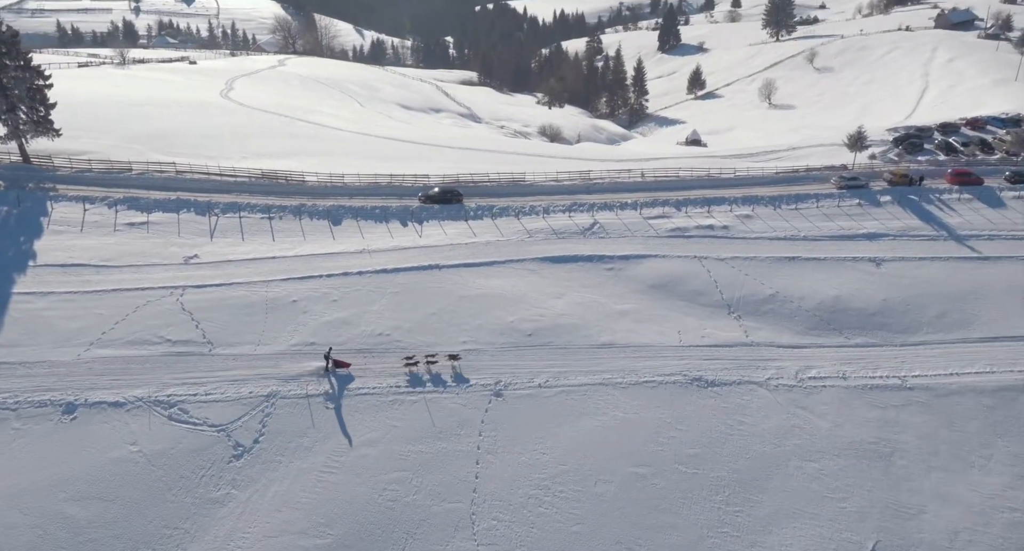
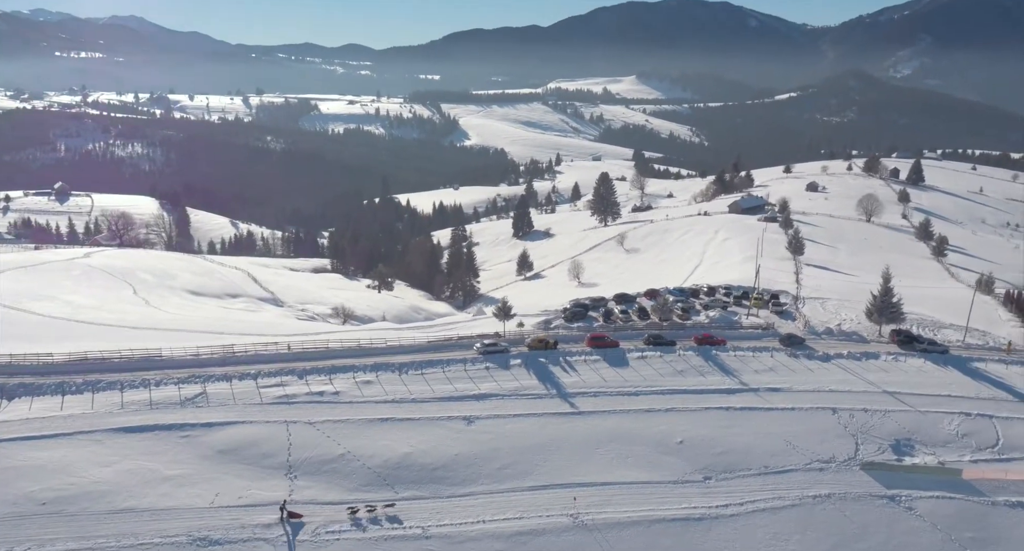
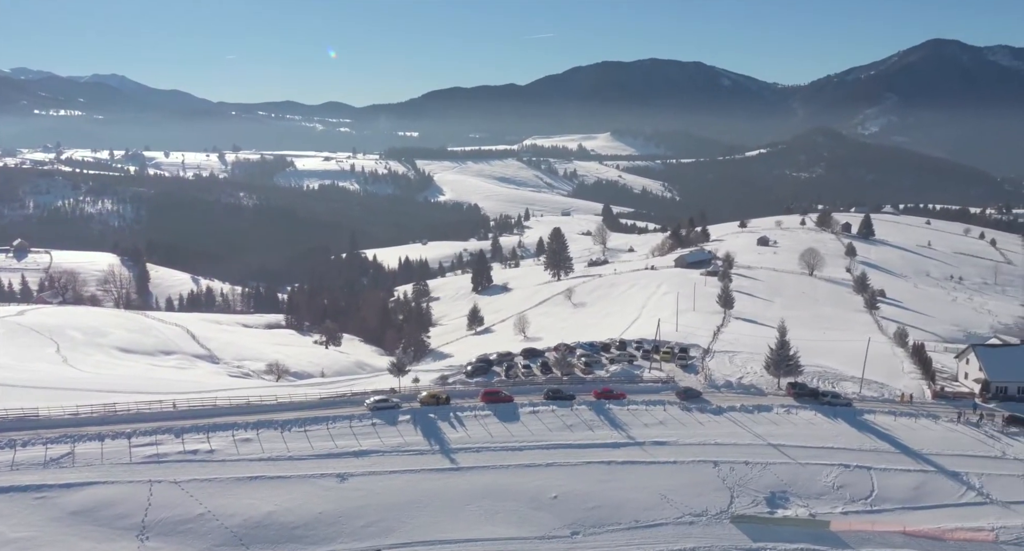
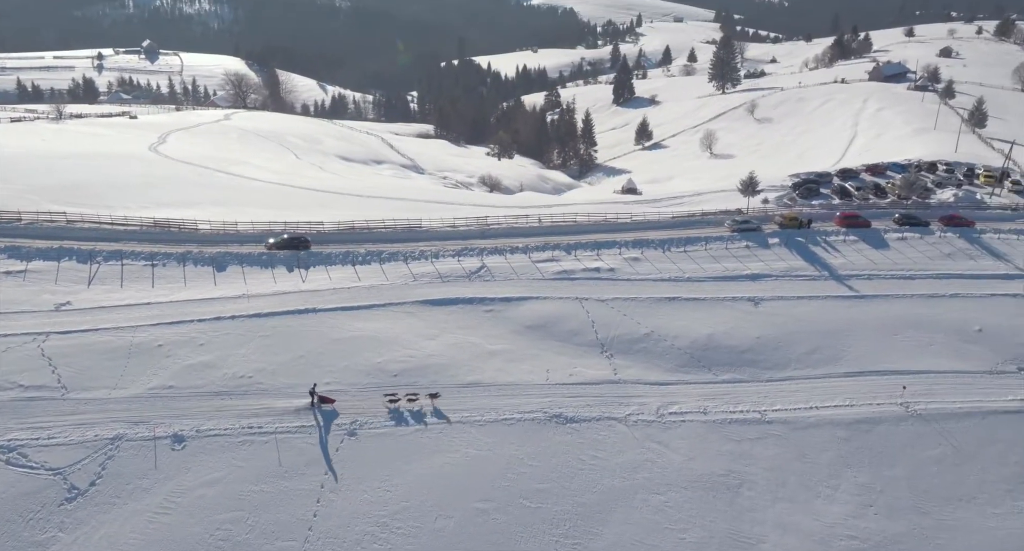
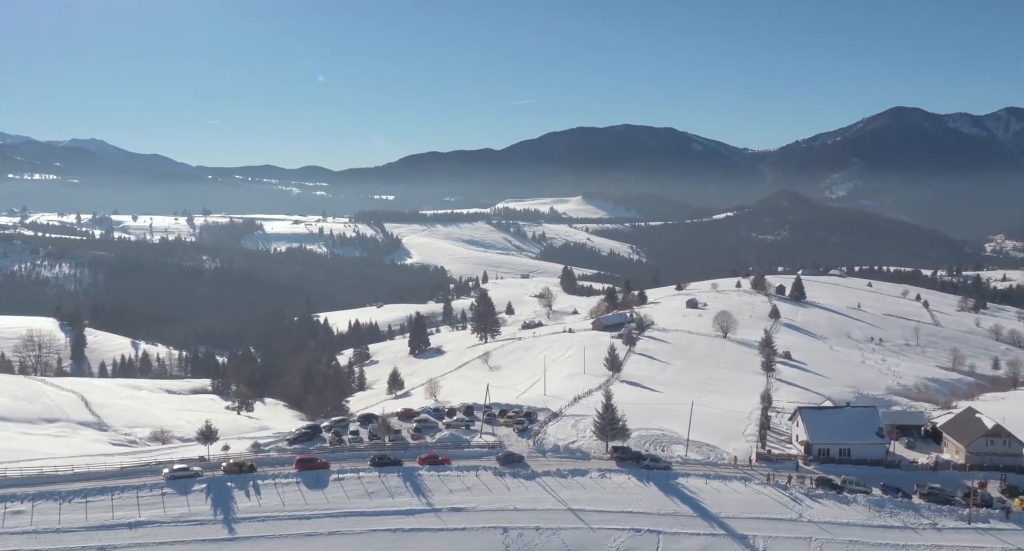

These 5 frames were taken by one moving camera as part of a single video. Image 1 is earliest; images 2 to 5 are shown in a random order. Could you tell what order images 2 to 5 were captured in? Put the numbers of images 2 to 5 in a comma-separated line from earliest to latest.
4, 2, 3, 5
